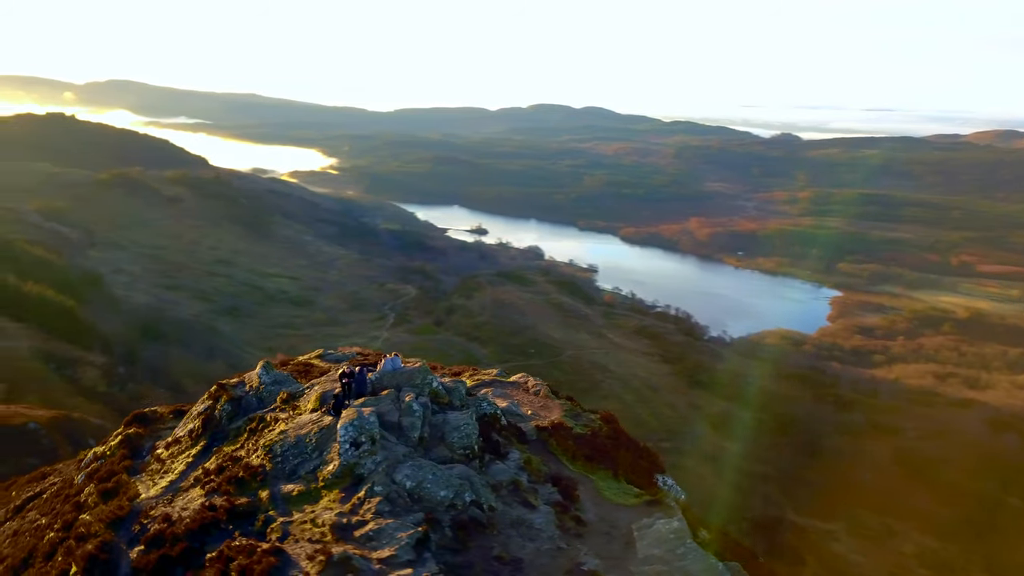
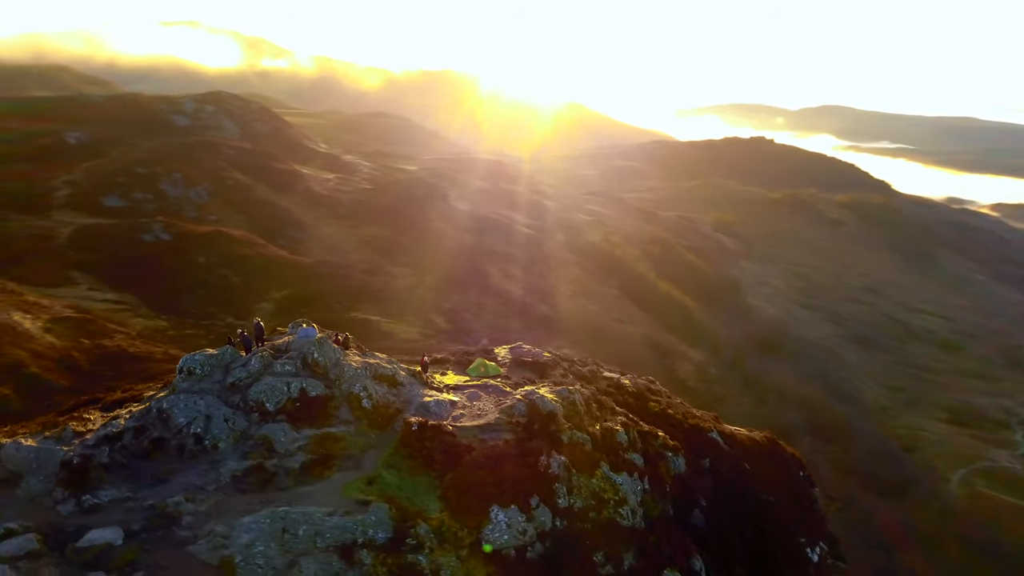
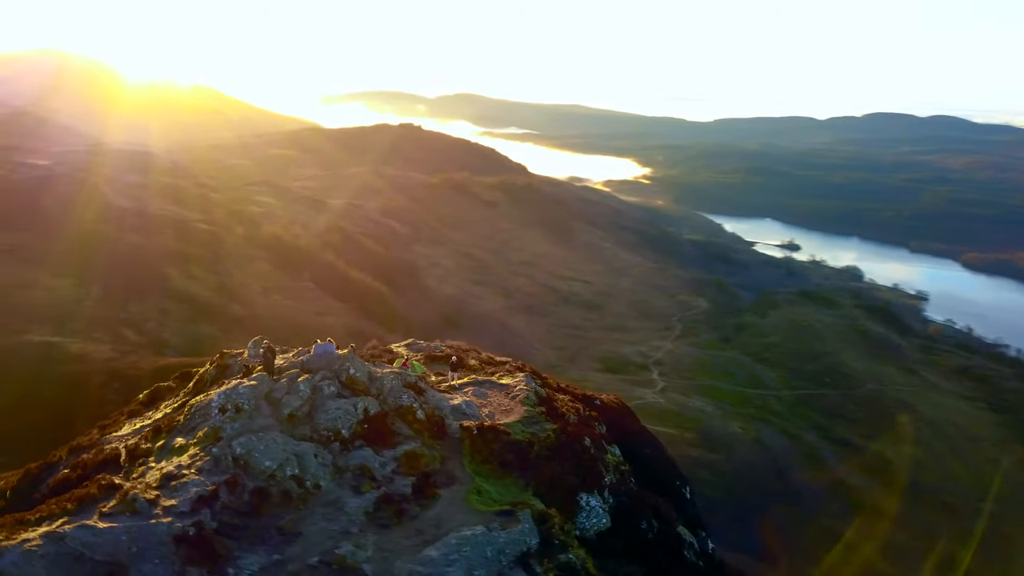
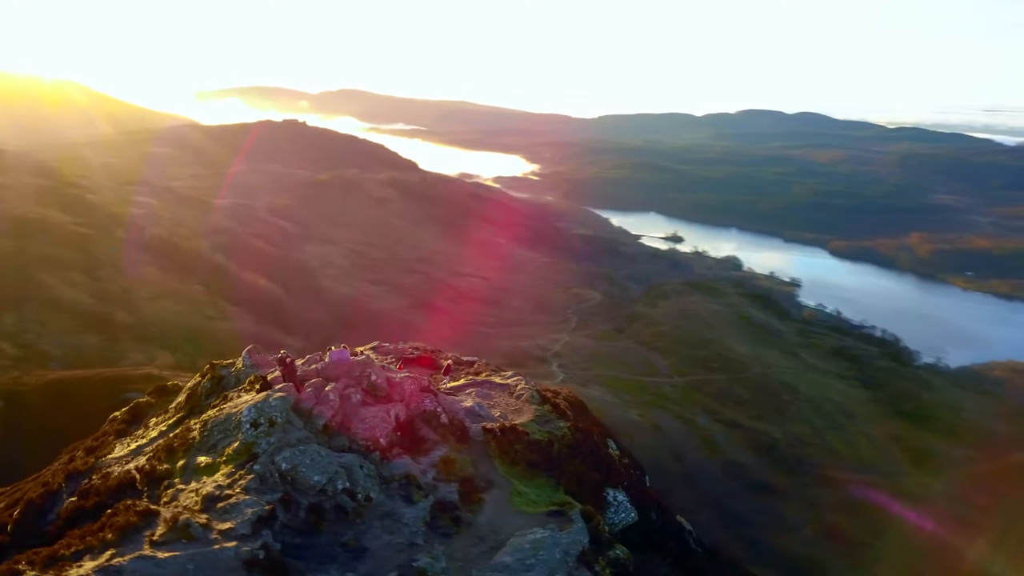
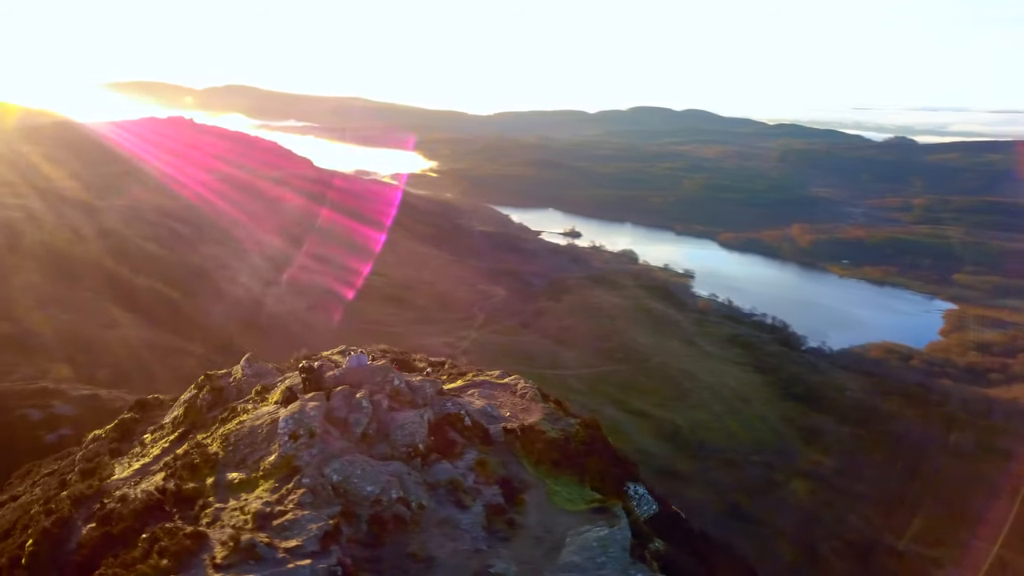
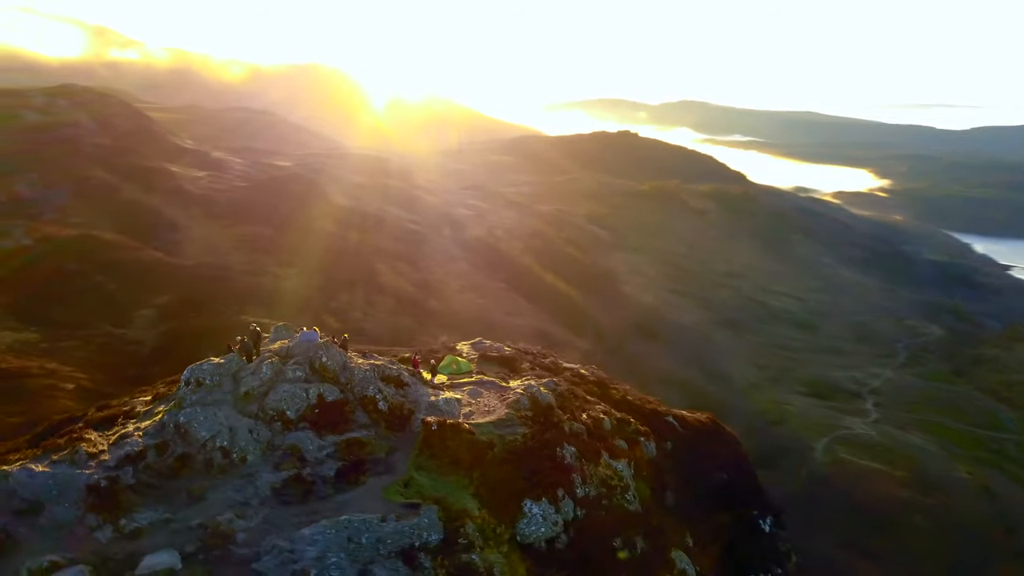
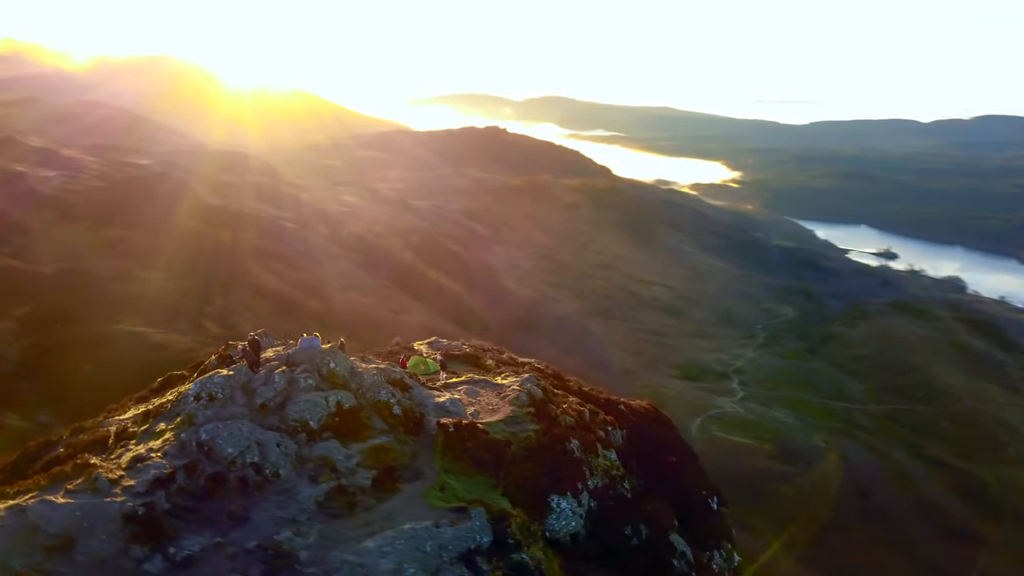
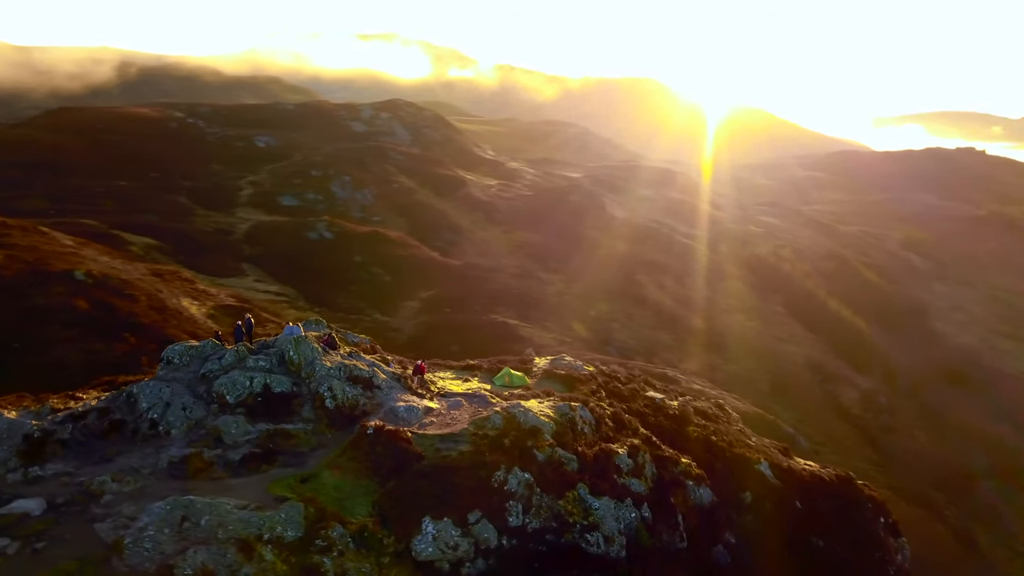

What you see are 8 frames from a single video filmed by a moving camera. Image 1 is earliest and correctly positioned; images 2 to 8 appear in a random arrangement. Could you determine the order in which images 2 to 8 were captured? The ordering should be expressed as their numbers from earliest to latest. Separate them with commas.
5, 4, 3, 7, 6, 2, 8
